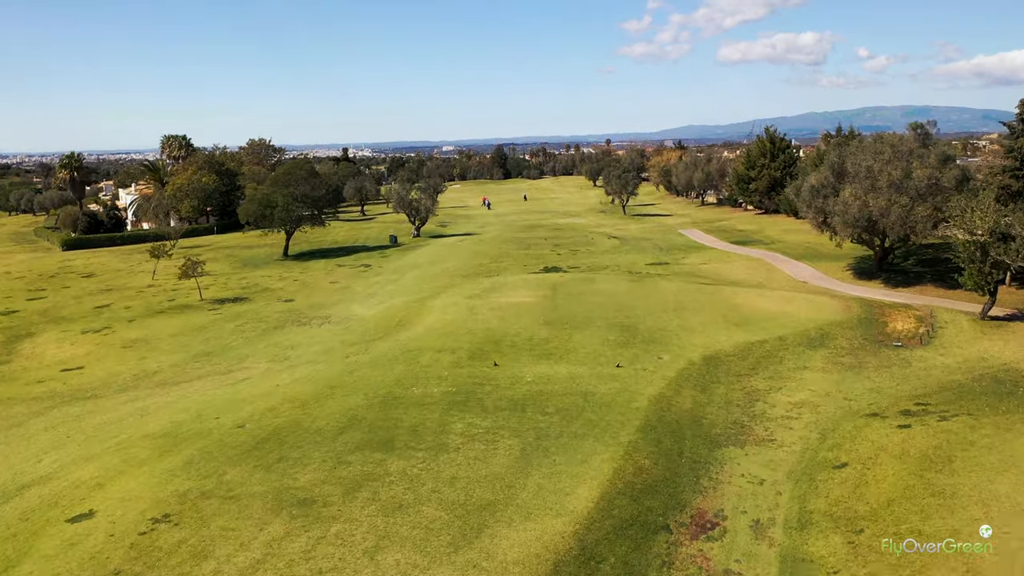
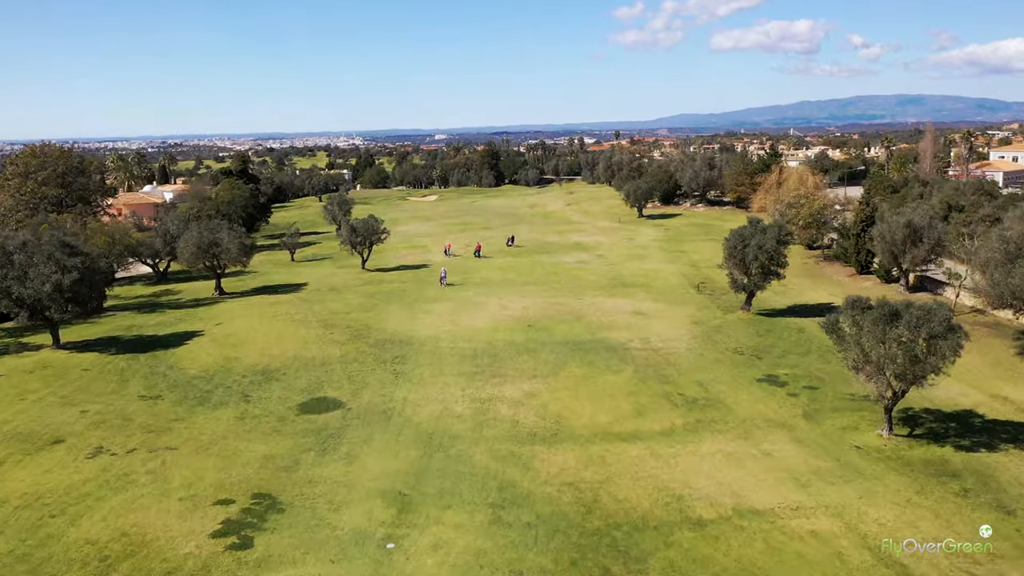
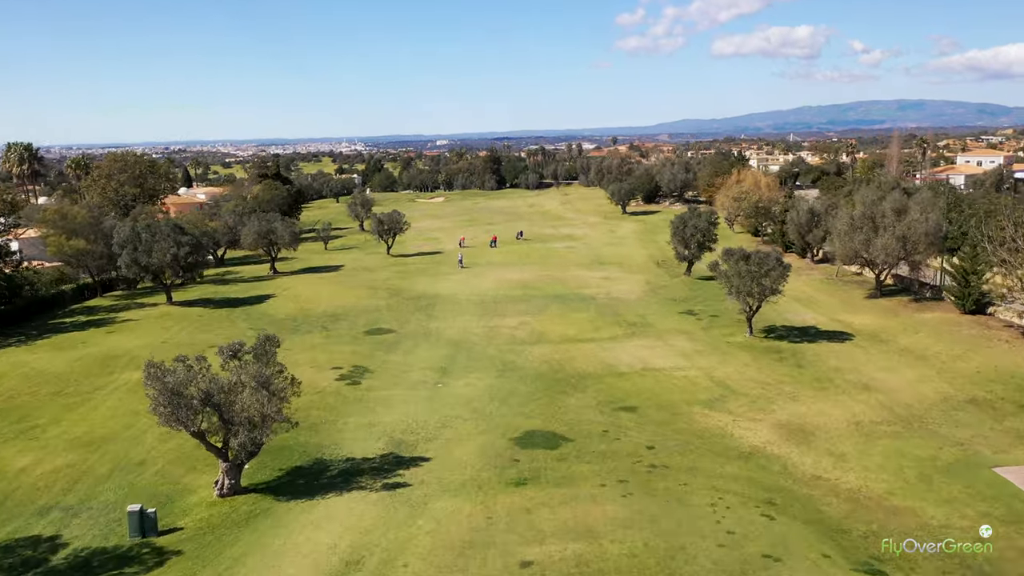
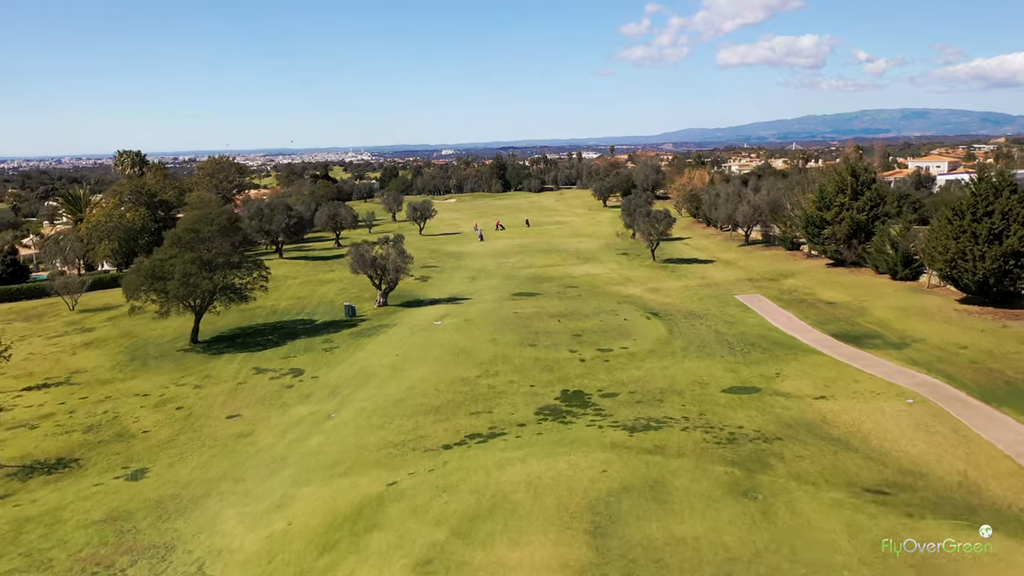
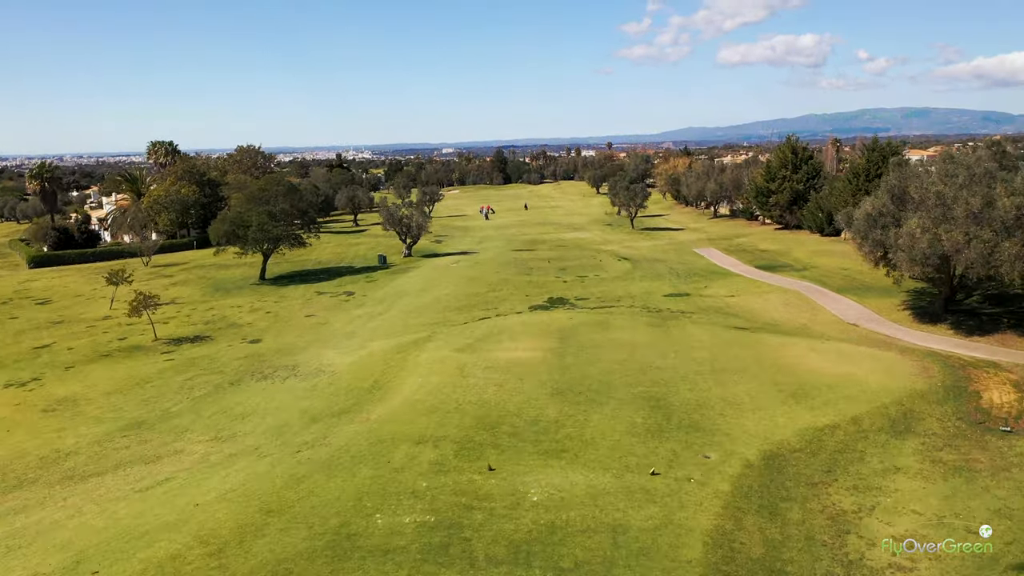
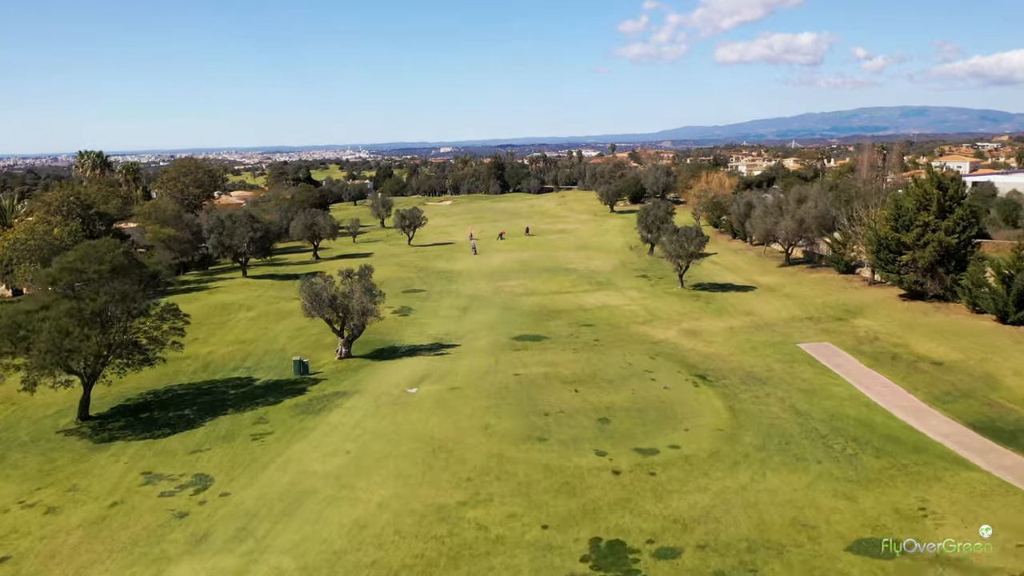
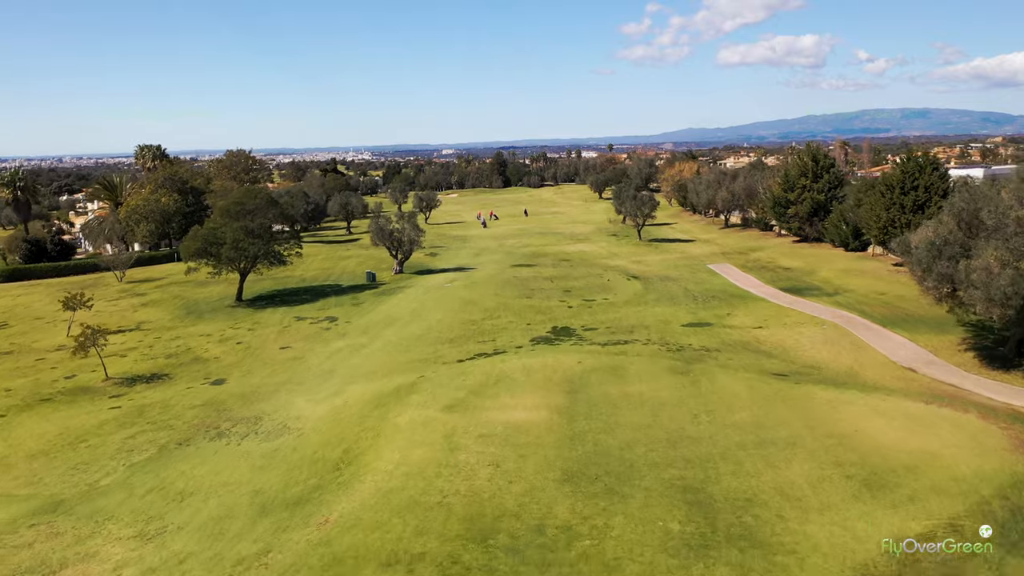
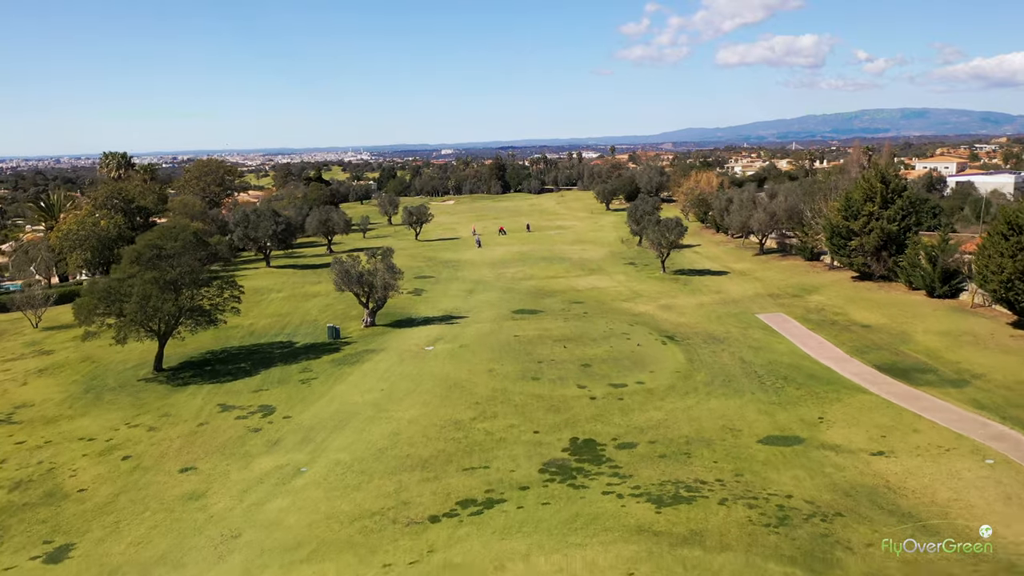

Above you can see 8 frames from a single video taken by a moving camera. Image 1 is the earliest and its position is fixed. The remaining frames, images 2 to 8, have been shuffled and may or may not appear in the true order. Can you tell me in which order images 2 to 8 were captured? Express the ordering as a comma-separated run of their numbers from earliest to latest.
5, 7, 4, 8, 6, 3, 2
